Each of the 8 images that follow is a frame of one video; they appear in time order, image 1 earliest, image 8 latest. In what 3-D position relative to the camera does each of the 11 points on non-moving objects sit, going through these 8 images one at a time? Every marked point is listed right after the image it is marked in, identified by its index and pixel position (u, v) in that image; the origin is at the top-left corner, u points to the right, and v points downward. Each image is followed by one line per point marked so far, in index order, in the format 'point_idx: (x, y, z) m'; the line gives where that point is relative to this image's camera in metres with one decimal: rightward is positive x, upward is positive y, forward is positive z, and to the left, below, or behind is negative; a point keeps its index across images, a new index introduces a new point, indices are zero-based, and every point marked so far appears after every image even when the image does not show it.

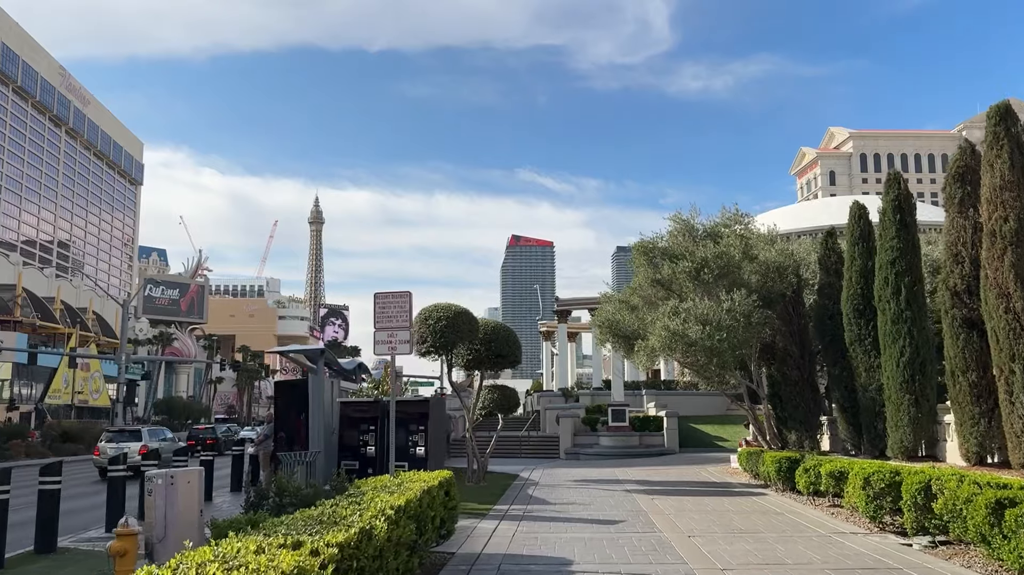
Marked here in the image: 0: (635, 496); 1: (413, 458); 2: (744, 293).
0: (+2.8, -4.7, +16.8) m
1: (-1.8, -3.1, +13.5) m
2: (+6.0, -0.1, +18.9) m
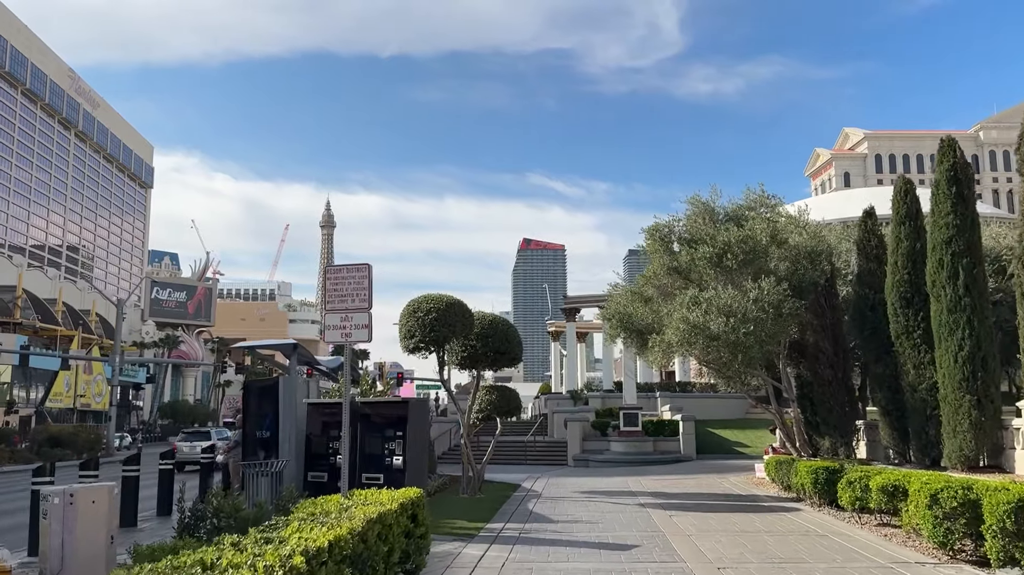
0: (+2.7, -4.5, +14.7) m
1: (-1.9, -2.8, +11.5) m
2: (+5.9, +0.2, +16.7) m
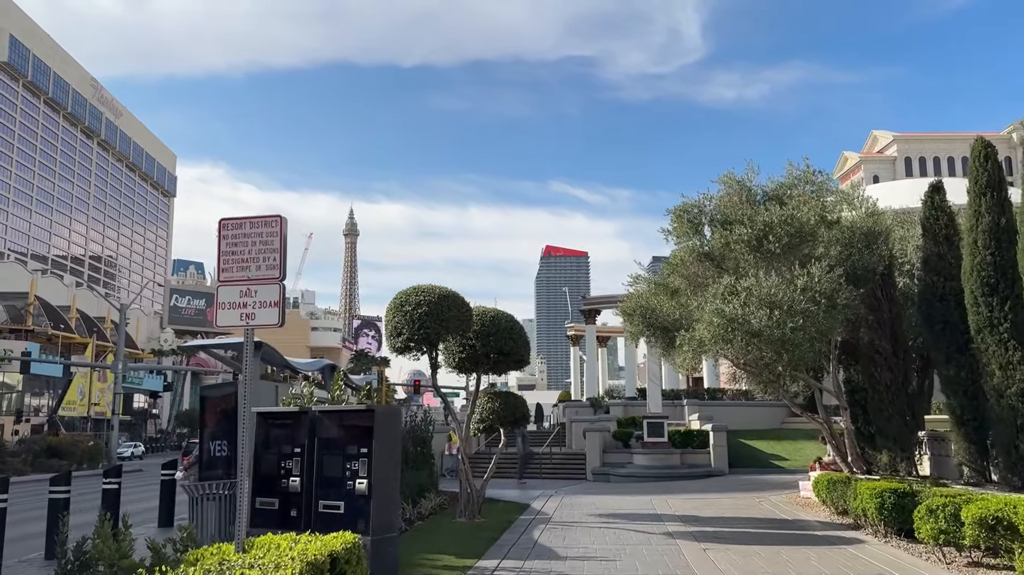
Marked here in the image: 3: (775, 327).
0: (+2.8, -4.2, +12.2) m
1: (-1.9, -2.6, +9.1) m
2: (+6.0, +0.4, +14.2) m
3: (+4.7, -0.7, +13.2) m
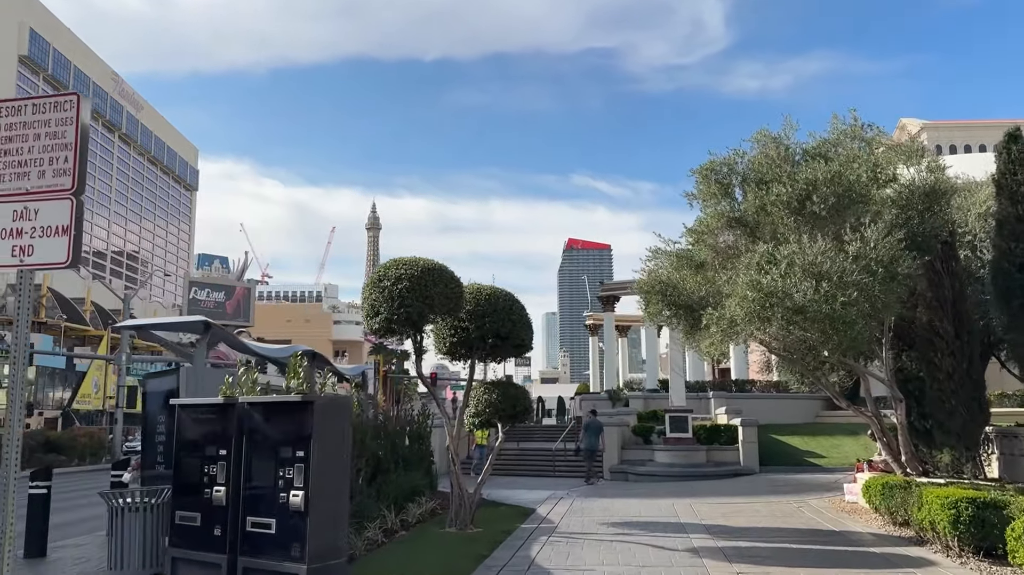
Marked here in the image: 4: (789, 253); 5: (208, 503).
0: (+2.7, -3.7, +10.0) m
1: (-2.2, -2.2, +7.1) m
2: (+5.9, +0.9, +11.9) m
3: (+4.6, -0.2, +10.9) m
4: (+4.3, +0.5, +11.5) m
5: (-3.1, -2.2, +7.7) m
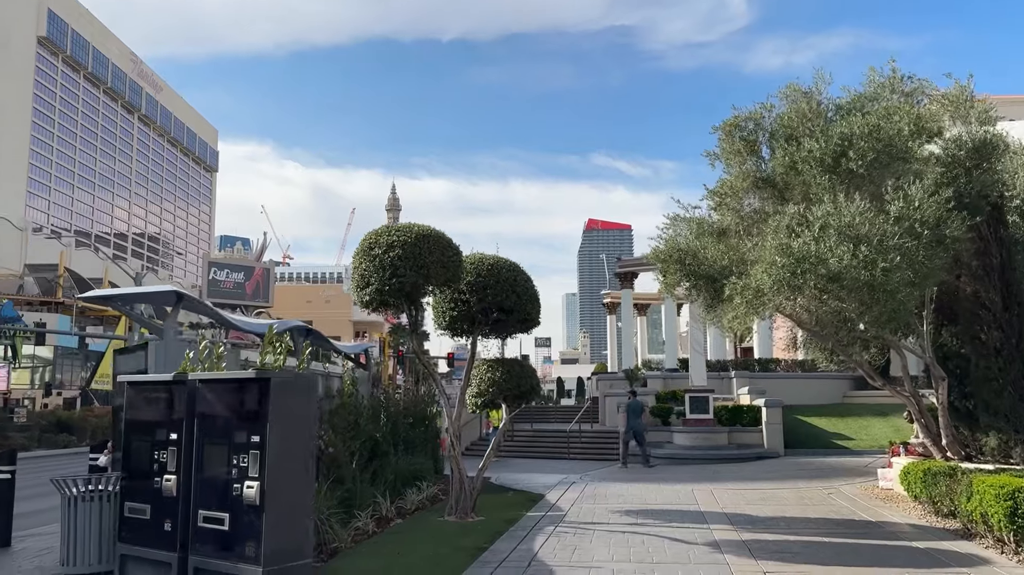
0: (+2.7, -3.3, +9.0) m
1: (-2.2, -1.8, +6.1) m
2: (+6.0, +1.4, +10.6) m
3: (+4.6, +0.2, +9.7) m
4: (+4.3, +1.0, +10.3) m
5: (-3.2, -1.9, +6.7) m
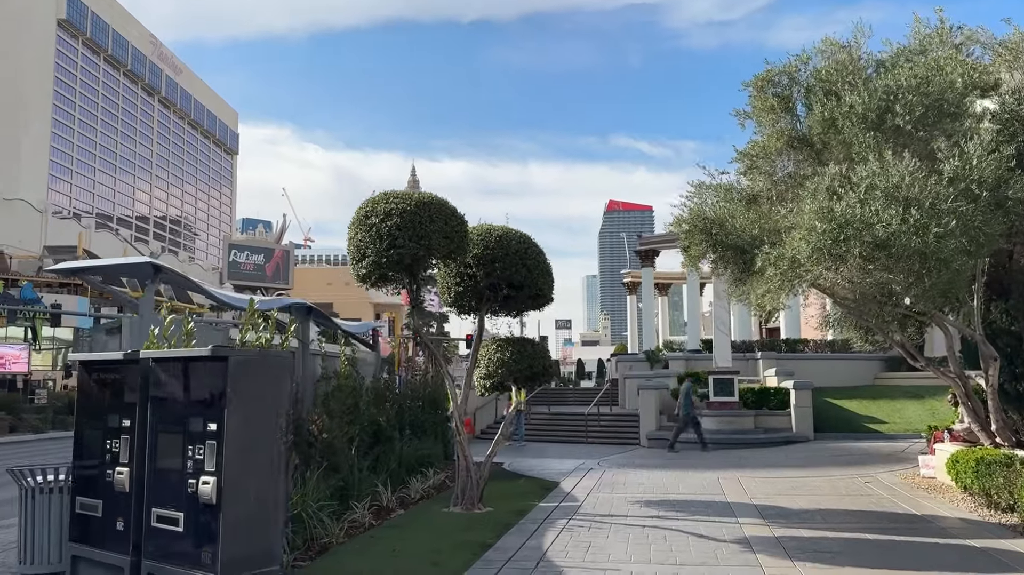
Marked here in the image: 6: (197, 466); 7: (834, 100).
0: (+2.7, -3.0, +8.0) m
1: (-2.2, -1.6, +5.3) m
2: (+6.1, +1.8, +9.5) m
3: (+4.7, +0.6, +8.6) m
4: (+4.4, +1.4, +9.2) m
5: (-3.2, -1.6, +5.9) m
6: (-2.3, -1.3, +5.3) m
7: (+4.7, +2.7, +10.7) m
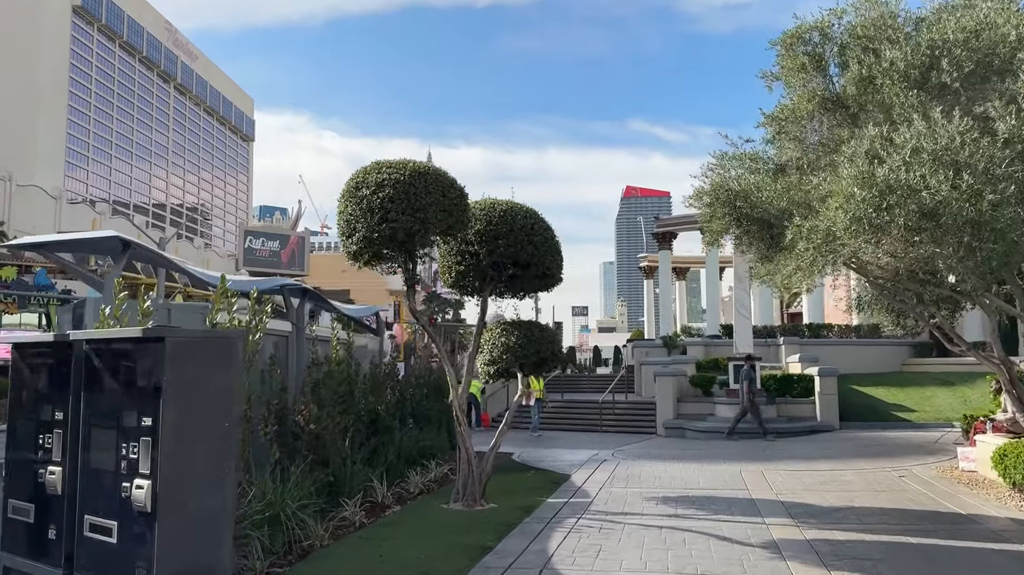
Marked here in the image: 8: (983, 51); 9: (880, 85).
0: (+2.7, -2.7, +7.1) m
1: (-2.3, -1.4, +4.5) m
2: (+6.1, +2.1, +8.4) m
3: (+4.7, +0.9, +7.6) m
4: (+4.5, +1.7, +8.2) m
5: (-3.2, -1.4, +5.1) m
6: (-2.3, -1.1, +4.5) m
7: (+4.7, +3.0, +9.7) m
8: (+5.7, +2.8, +8.9) m
9: (+4.6, +2.5, +9.3) m
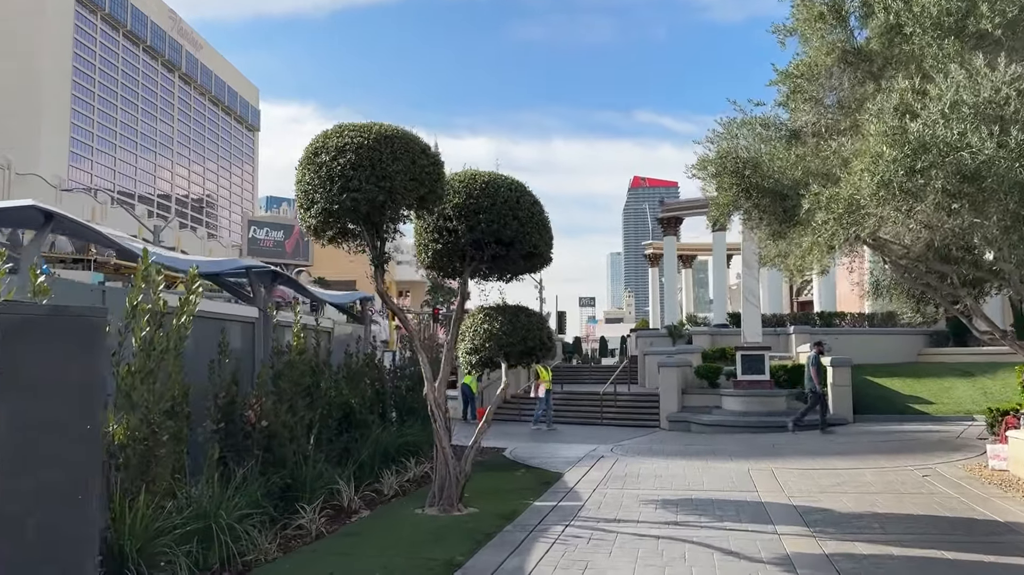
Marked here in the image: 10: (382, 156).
0: (+2.5, -2.5, +6.1) m
1: (-2.6, -1.2, +3.5) m
2: (+5.8, +2.3, +7.3) m
3: (+4.4, +1.1, +6.5) m
4: (+4.2, +1.9, +7.1) m
5: (-3.5, -1.2, +4.1) m
6: (-2.6, -0.9, +3.5) m
7: (+4.5, +3.2, +8.5) m
8: (+5.4, +3.1, +7.7) m
9: (+4.4, +2.7, +8.1) m
10: (-1.4, +1.4, +8.3) m
